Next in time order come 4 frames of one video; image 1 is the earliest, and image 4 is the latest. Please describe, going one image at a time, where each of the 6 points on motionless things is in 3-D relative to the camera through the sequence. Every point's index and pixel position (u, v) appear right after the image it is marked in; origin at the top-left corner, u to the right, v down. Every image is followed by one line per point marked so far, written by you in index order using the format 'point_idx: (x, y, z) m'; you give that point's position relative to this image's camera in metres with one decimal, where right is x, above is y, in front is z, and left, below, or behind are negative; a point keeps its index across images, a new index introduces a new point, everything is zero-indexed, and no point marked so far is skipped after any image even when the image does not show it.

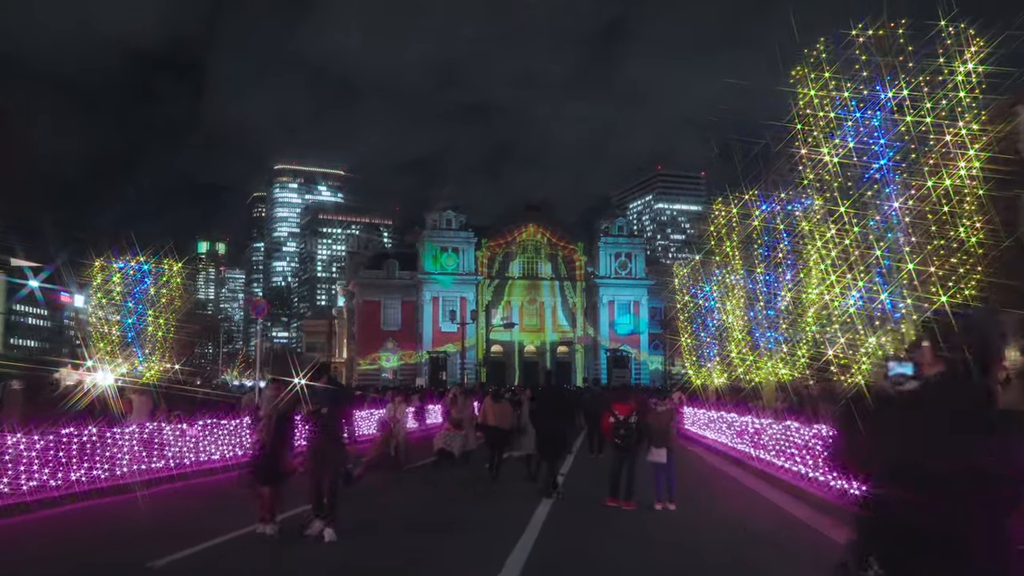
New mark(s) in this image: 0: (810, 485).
0: (+5.6, -3.7, +15.9) m
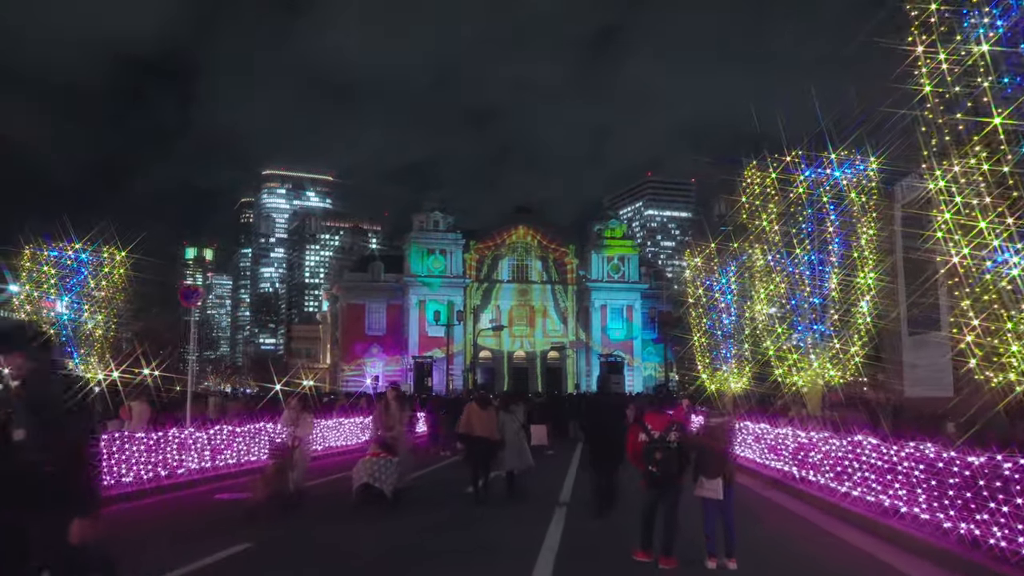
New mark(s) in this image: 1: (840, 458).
0: (+5.4, -3.3, +11.7) m
1: (+5.8, -3.0, +14.7) m
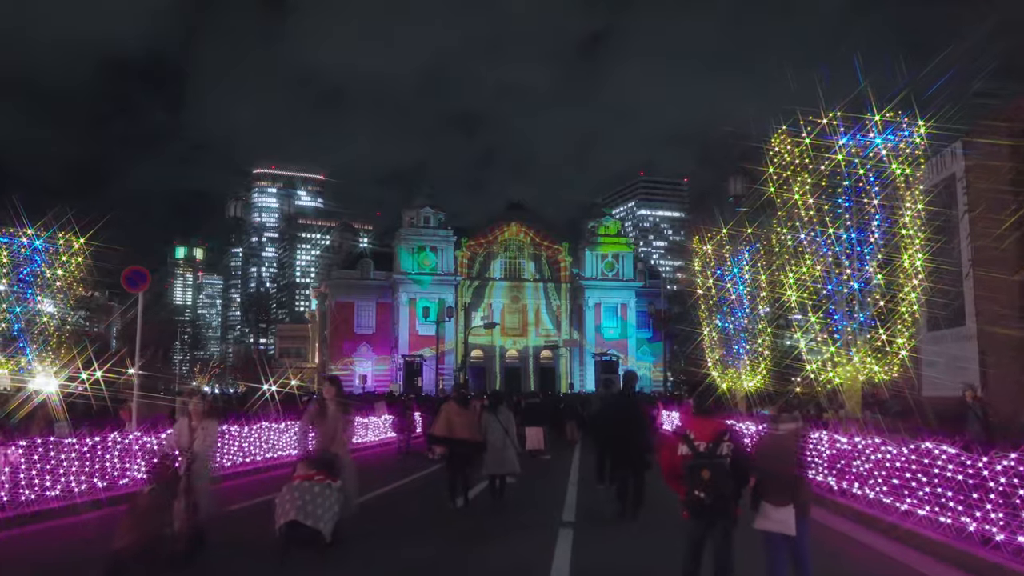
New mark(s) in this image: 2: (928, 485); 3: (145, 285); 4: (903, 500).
0: (+5.4, -2.9, +9.3) m
1: (+5.7, -2.7, +12.3) m
2: (+5.6, -2.6, +11.2) m
3: (-7.9, +0.1, +18.1) m
4: (+5.6, -3.0, +12.0) m
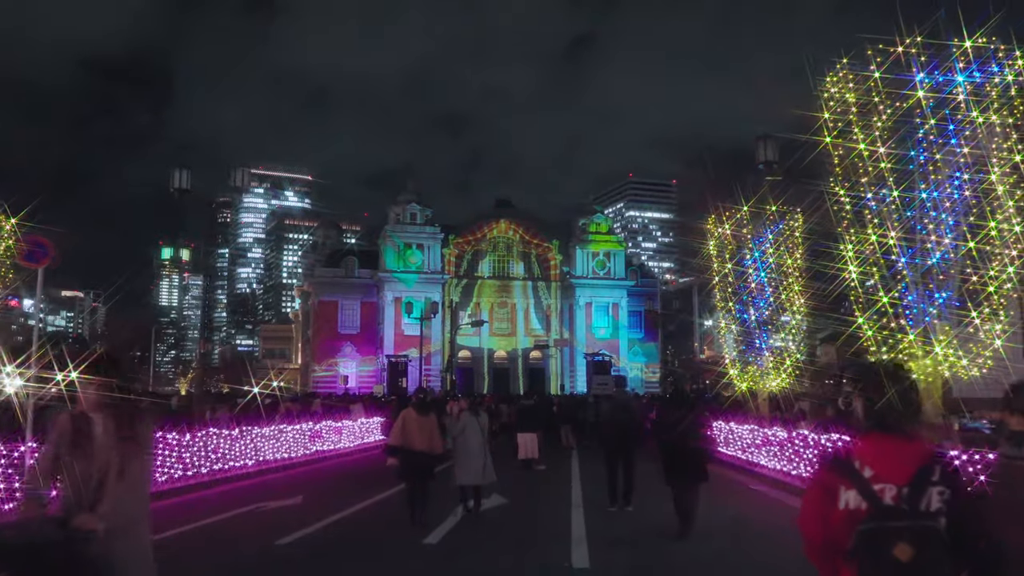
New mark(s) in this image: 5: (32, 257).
0: (+5.3, -2.5, +6.0) m
1: (+5.6, -2.3, +9.0) m
2: (+5.5, -2.2, +7.9) m
3: (-8.1, +0.5, +14.6) m
4: (+5.5, -2.6, +8.7) m
5: (-8.3, +0.5, +14.6) m
